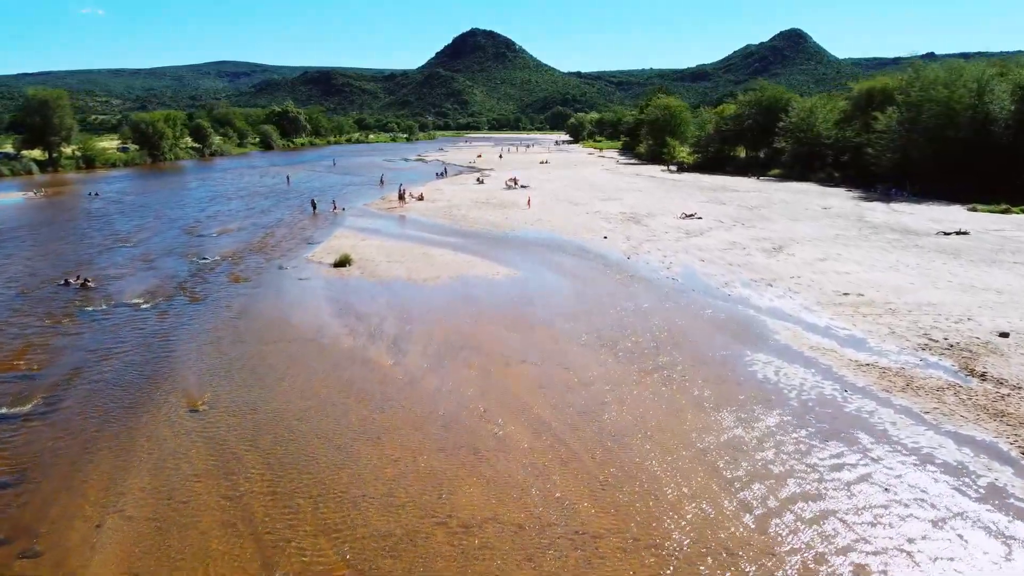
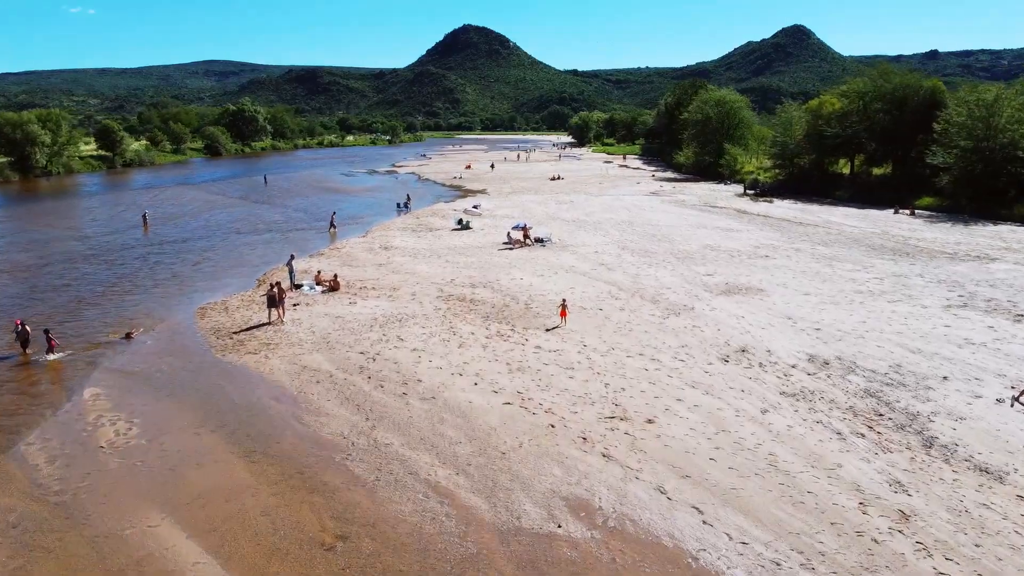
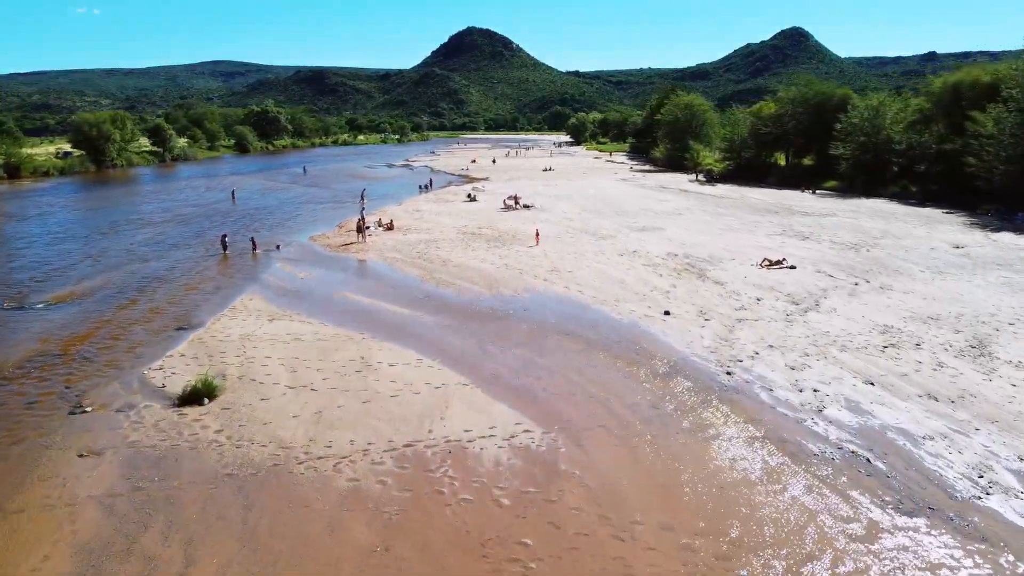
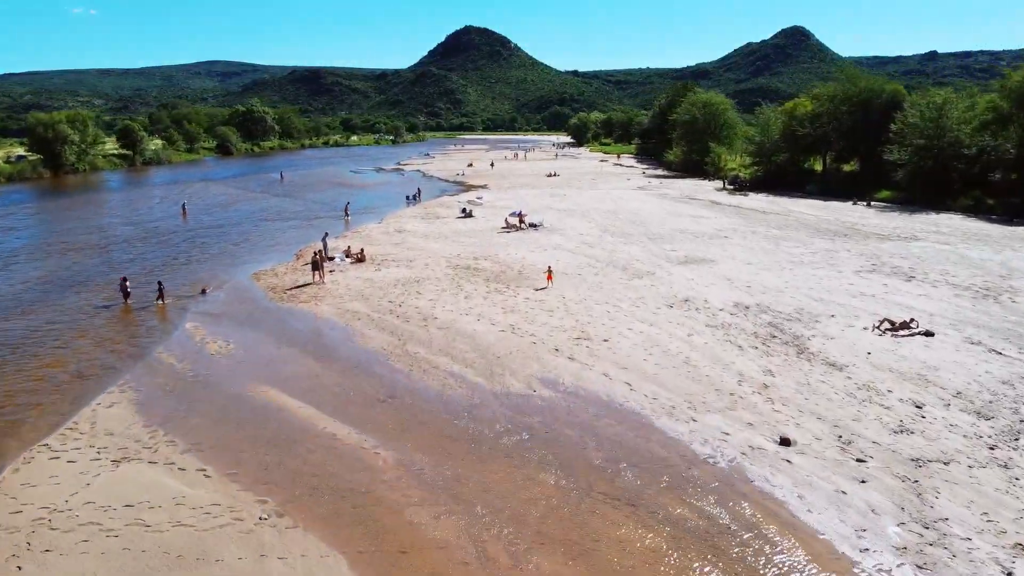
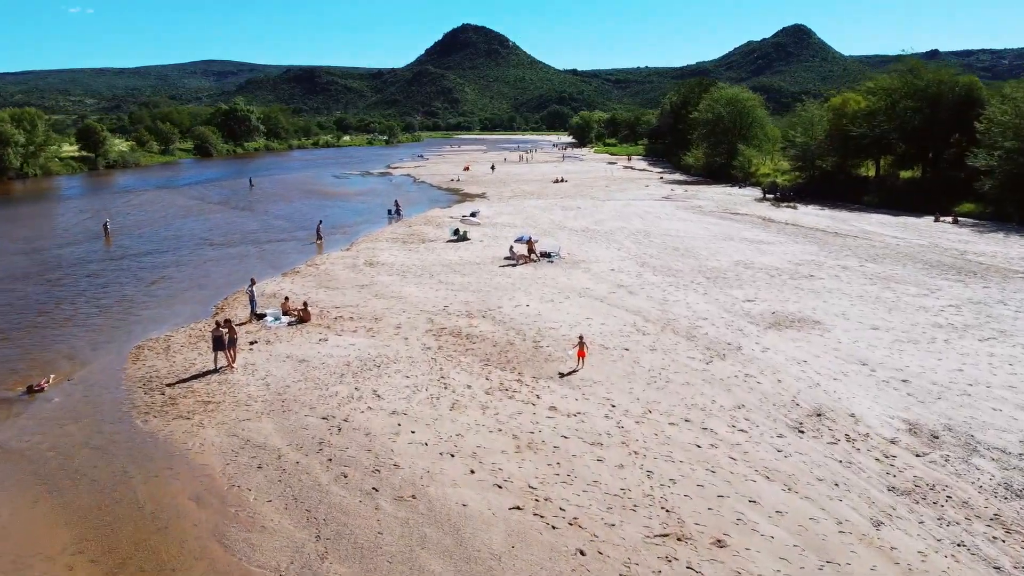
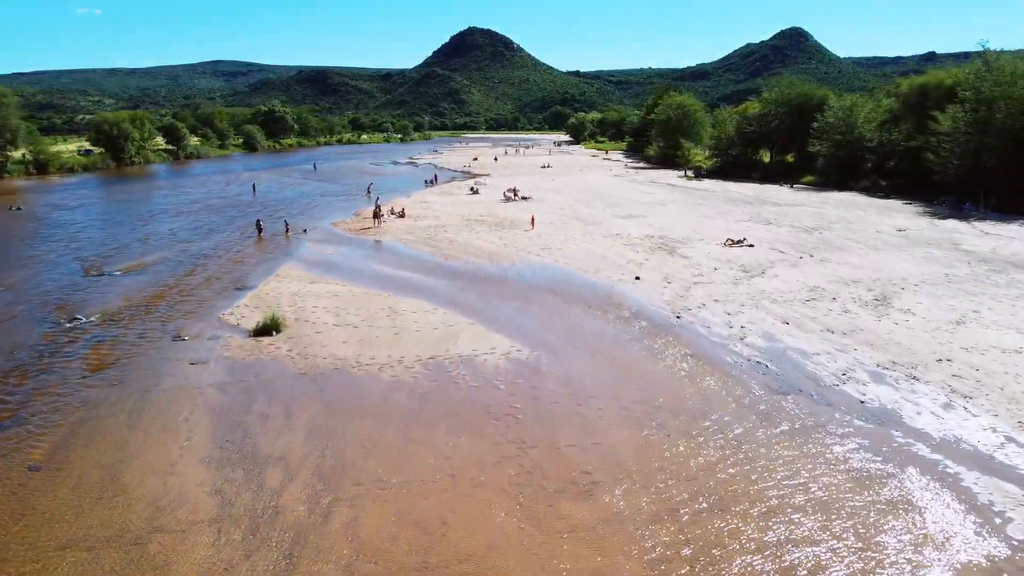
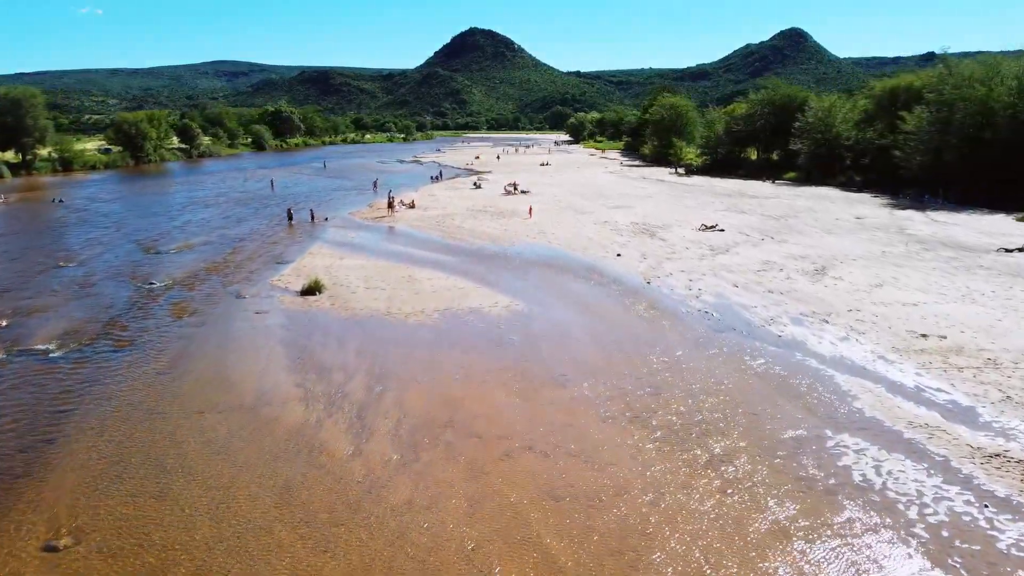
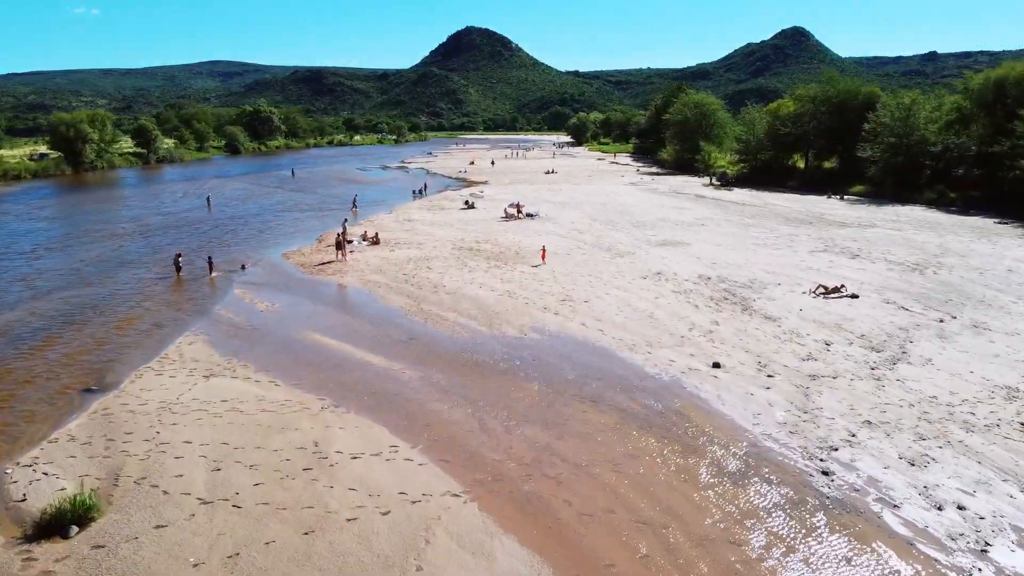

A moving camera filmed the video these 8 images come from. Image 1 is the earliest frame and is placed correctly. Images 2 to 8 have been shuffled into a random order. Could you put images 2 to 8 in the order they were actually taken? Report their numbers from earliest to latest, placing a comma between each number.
7, 6, 3, 8, 4, 2, 5
